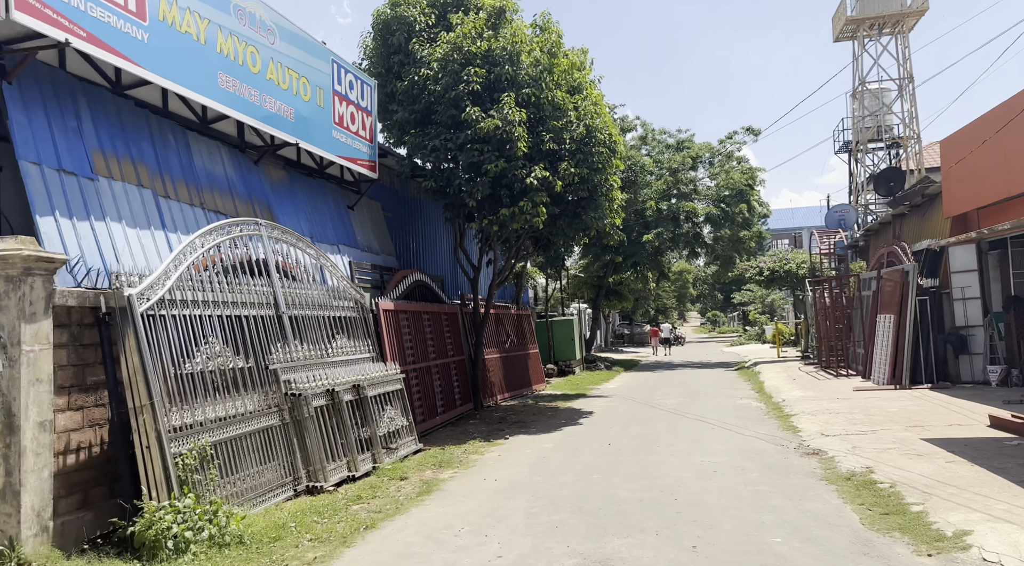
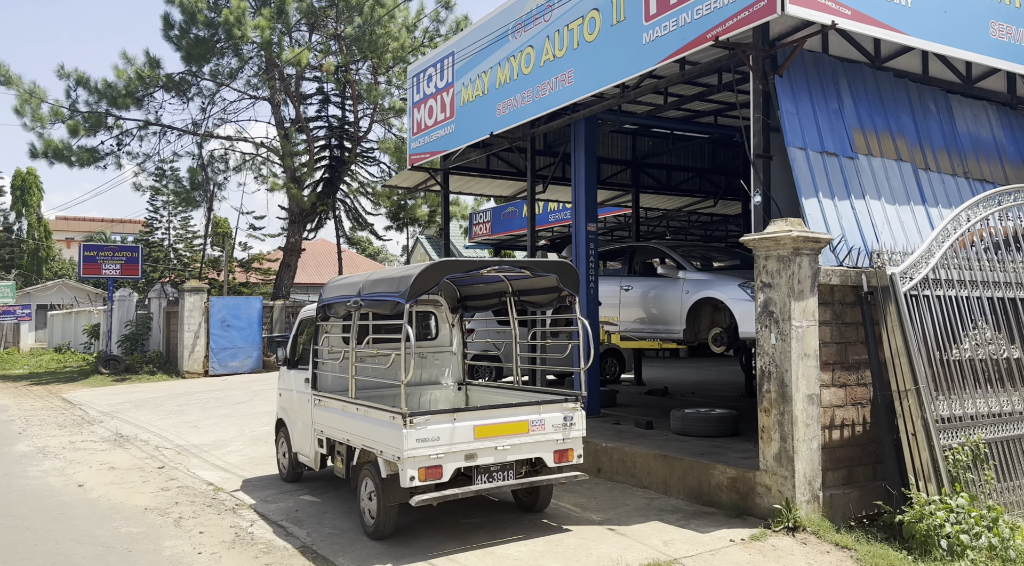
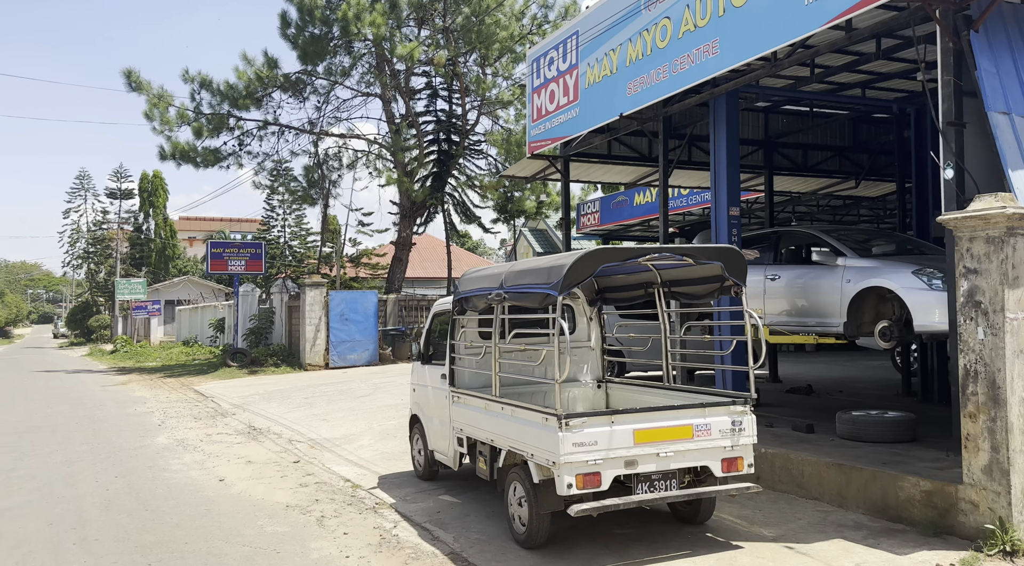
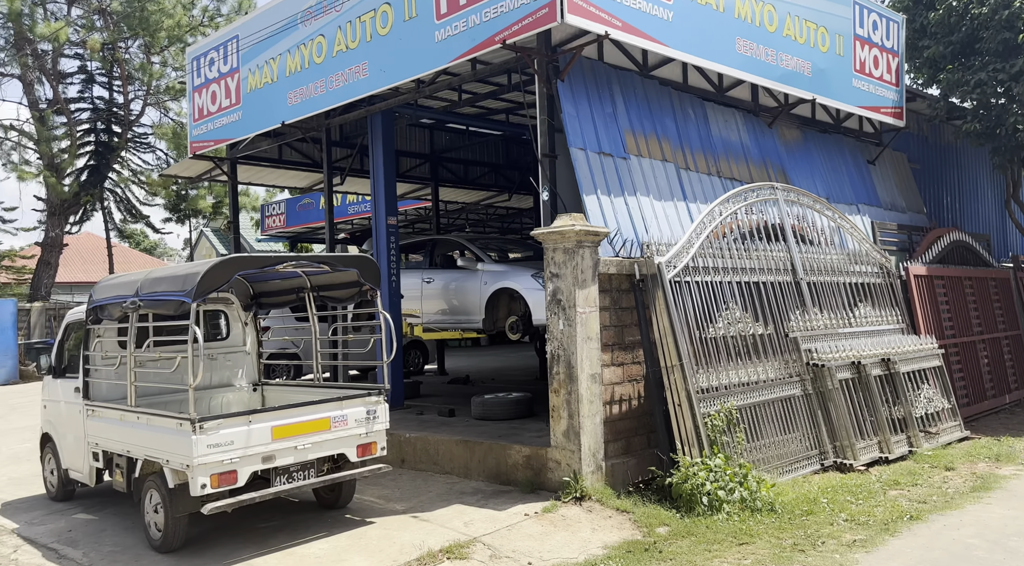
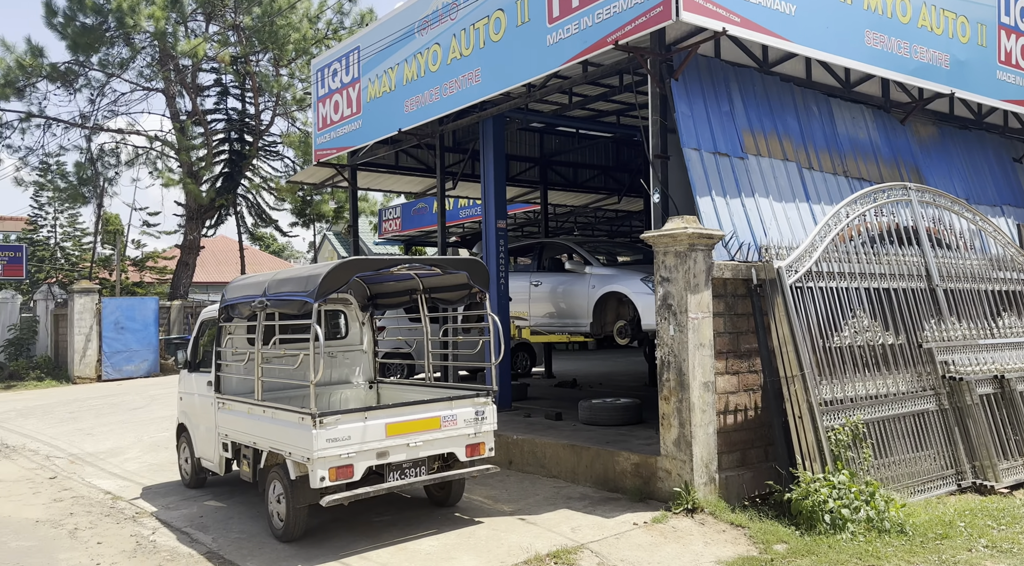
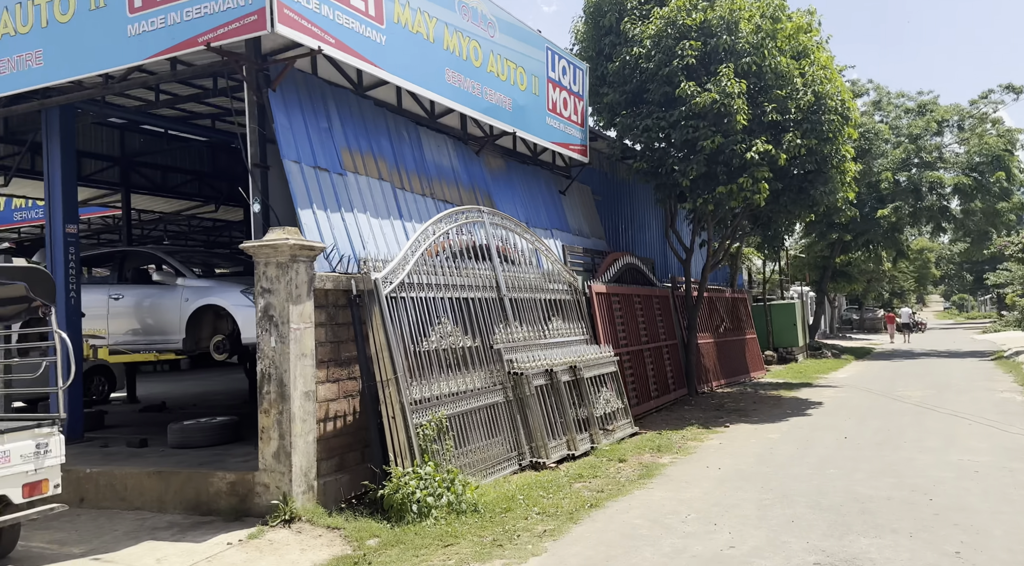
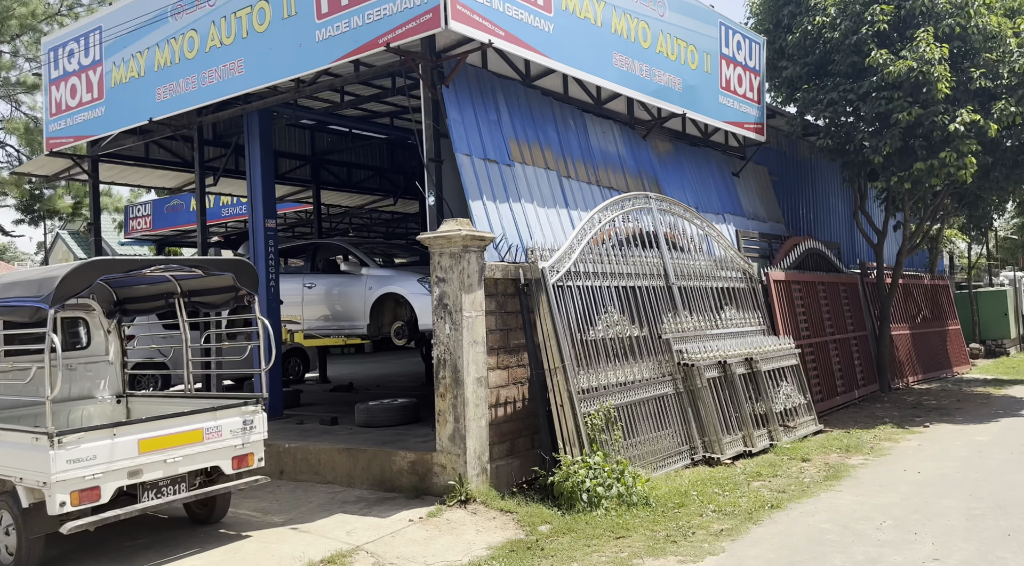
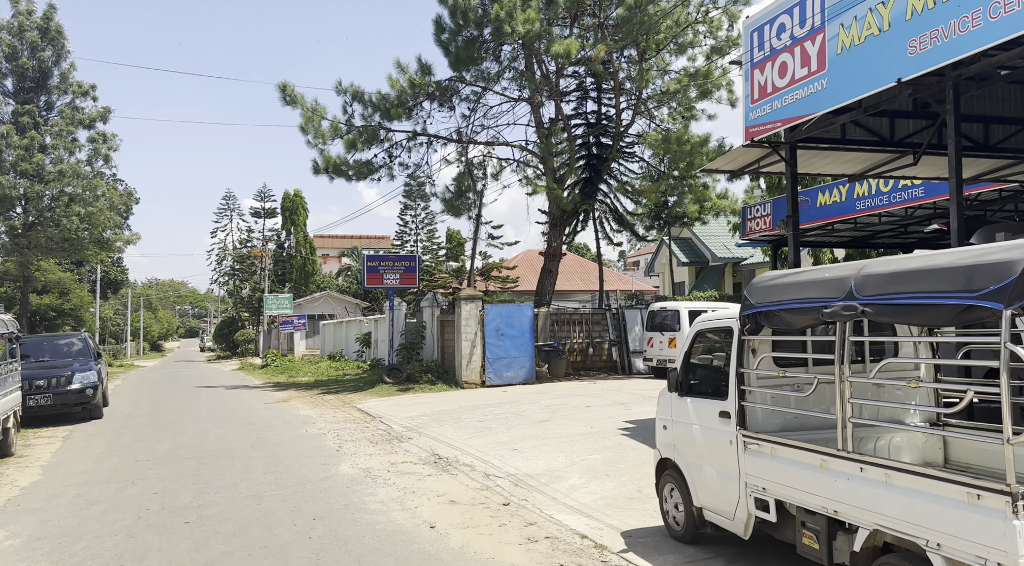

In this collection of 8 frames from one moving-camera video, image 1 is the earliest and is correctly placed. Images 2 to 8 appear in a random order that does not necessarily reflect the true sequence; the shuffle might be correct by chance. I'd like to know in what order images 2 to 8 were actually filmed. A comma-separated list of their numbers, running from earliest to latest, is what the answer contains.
6, 7, 4, 5, 2, 3, 8
